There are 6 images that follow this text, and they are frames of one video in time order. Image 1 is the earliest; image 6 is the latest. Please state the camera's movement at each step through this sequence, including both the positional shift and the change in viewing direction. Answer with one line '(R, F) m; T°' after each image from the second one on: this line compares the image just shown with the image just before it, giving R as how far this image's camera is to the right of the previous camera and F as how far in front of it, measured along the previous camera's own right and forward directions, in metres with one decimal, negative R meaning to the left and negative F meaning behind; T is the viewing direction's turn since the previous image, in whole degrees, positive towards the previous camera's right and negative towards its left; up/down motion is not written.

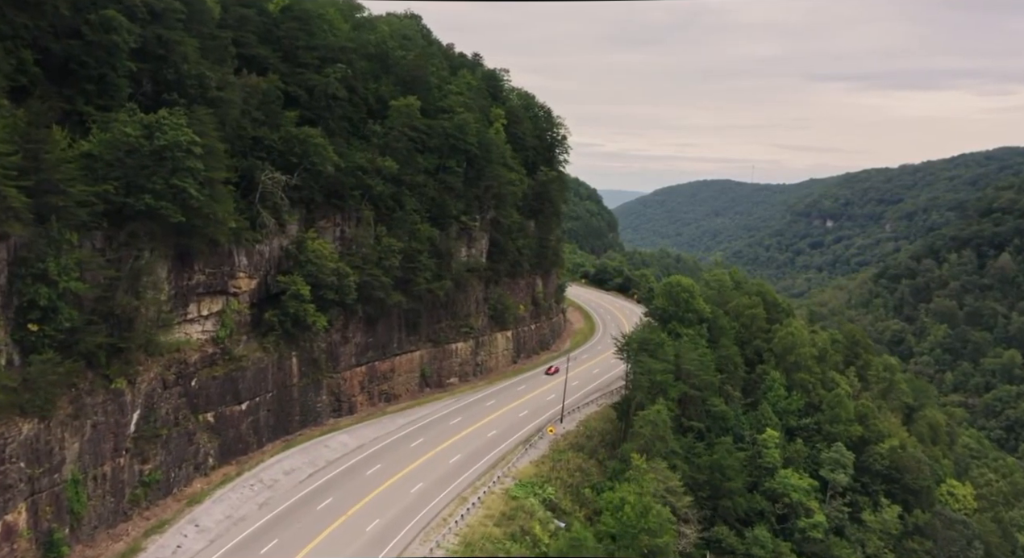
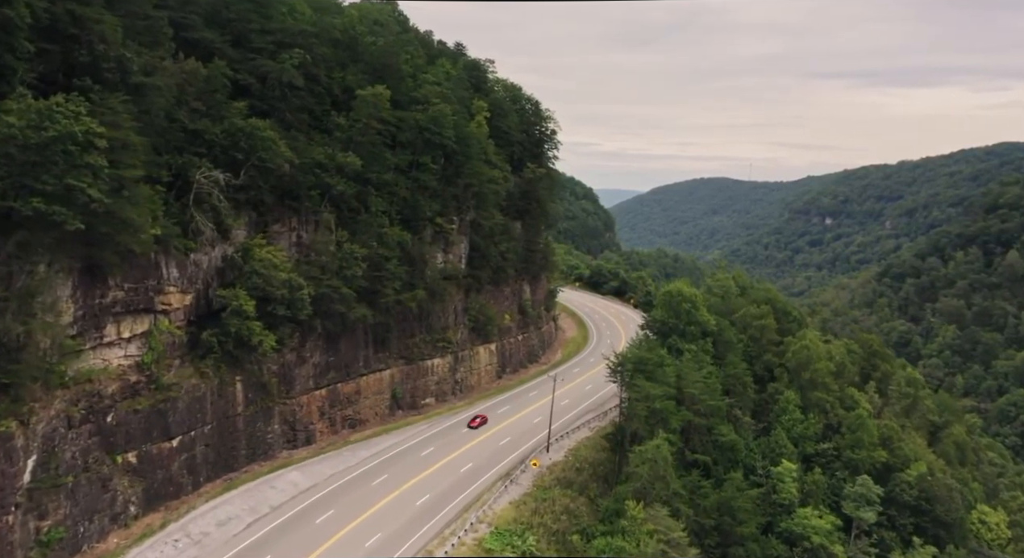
(+1.0, +5.3) m; 0°
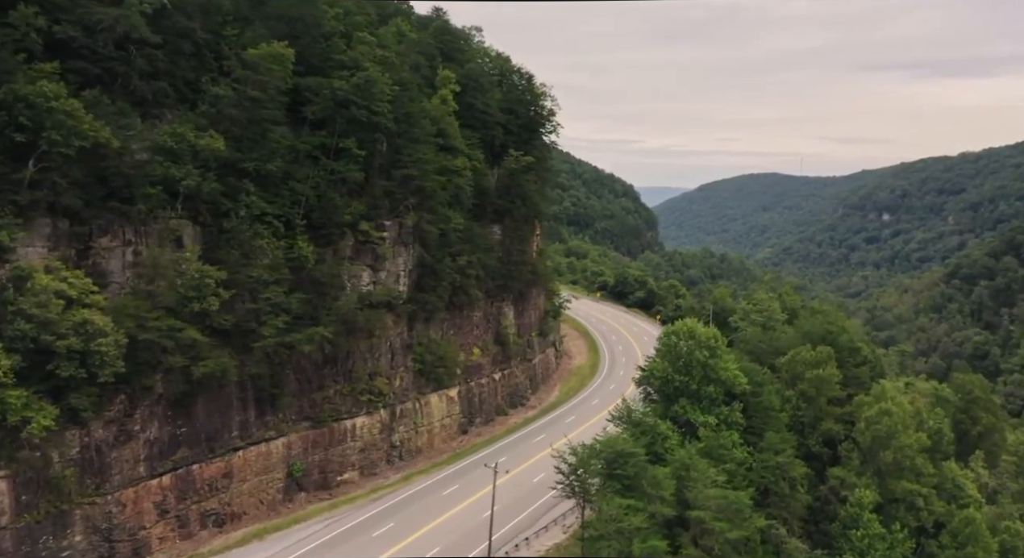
(+4.3, +13.4) m; -3°
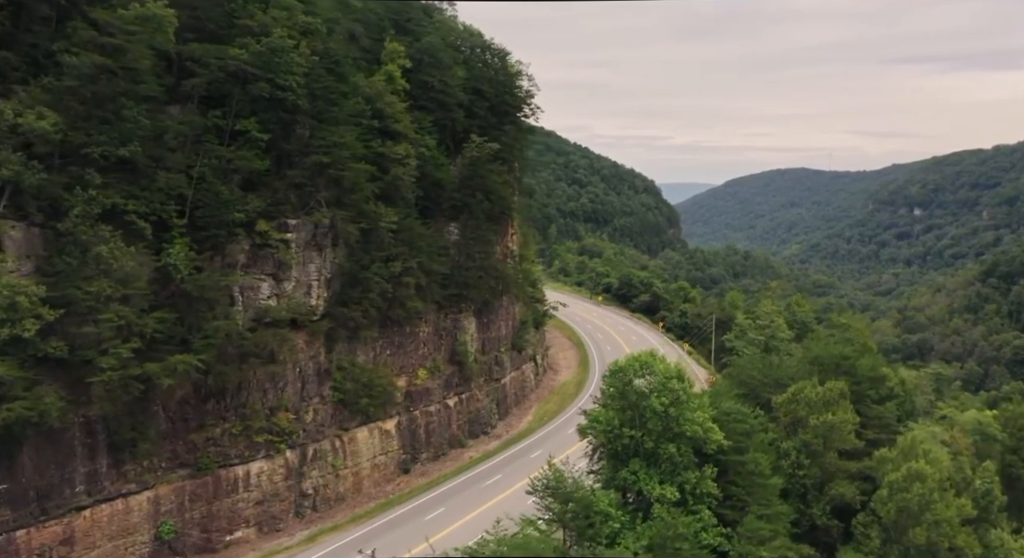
(+3.4, +6.9) m; -2°
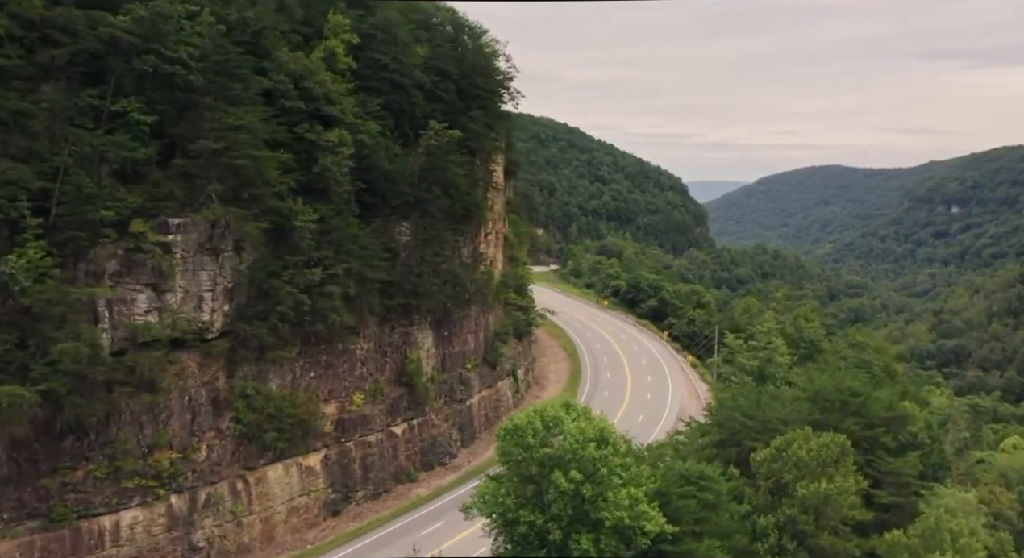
(+3.1, +5.4) m; -2°
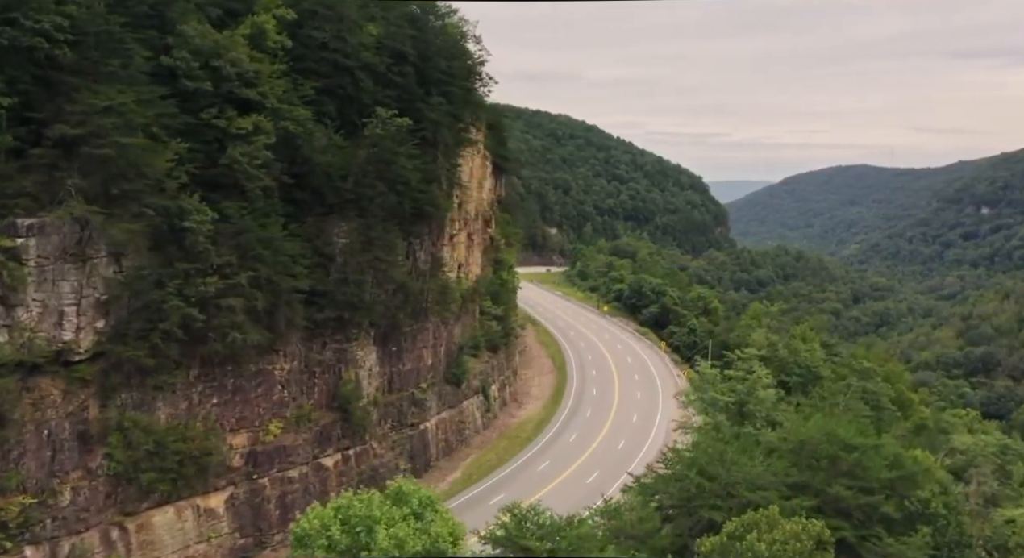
(+2.7, +4.4) m; -2°
